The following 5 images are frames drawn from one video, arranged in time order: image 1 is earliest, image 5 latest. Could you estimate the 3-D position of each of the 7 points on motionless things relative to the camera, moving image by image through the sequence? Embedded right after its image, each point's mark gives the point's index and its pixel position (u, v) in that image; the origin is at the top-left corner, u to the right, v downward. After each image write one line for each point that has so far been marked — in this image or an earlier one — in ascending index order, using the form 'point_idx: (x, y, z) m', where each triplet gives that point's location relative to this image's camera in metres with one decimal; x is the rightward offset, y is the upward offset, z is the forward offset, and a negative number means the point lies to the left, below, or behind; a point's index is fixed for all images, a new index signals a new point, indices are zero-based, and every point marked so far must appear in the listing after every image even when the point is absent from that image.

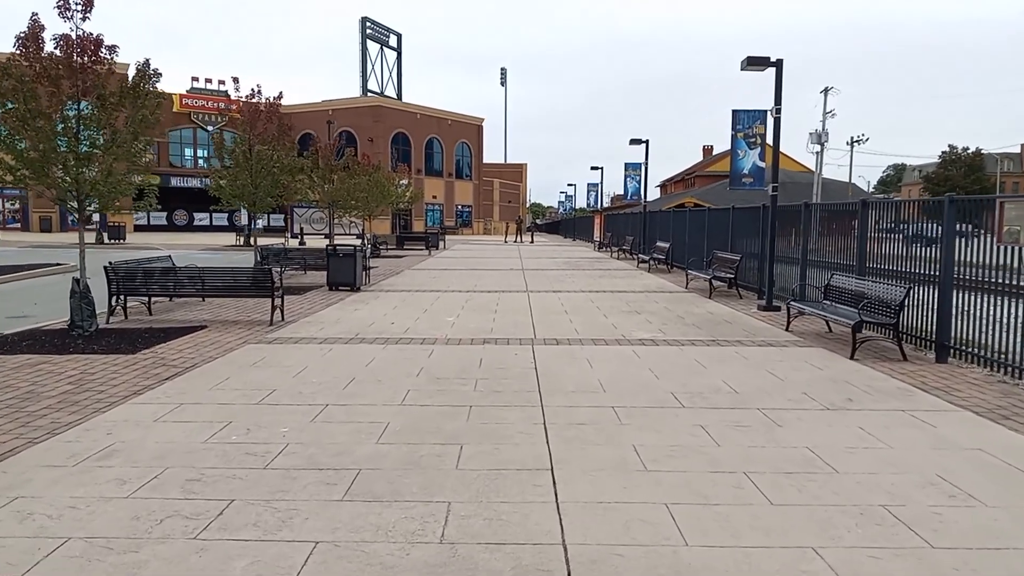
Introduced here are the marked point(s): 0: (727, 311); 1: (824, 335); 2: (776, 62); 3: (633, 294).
0: (+3.3, -0.4, +12.3) m
1: (+4.0, -0.6, +10.1) m
2: (+4.1, +3.5, +12.4) m
3: (+2.3, -0.1, +15.0) m
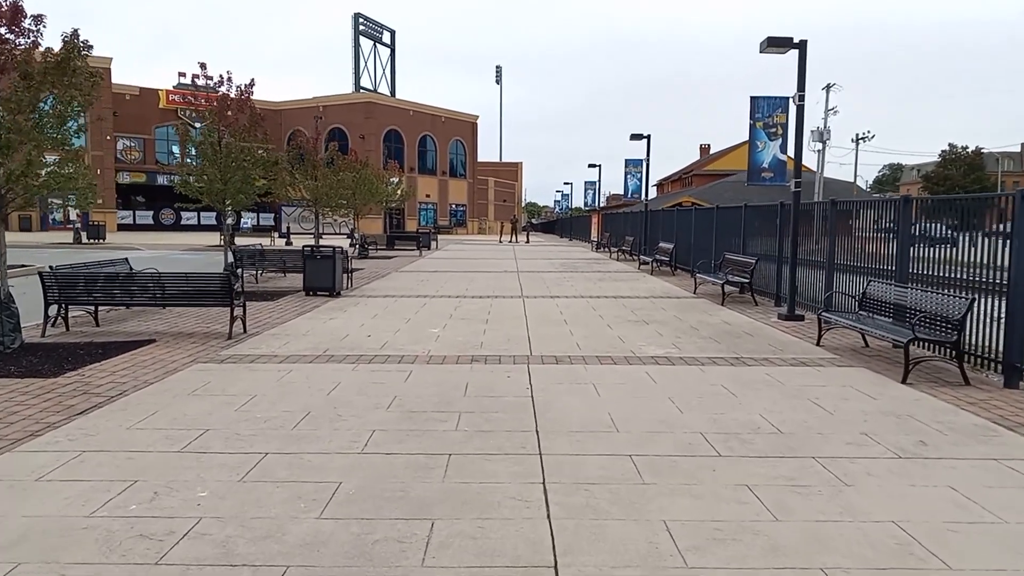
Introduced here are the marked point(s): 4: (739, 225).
0: (+3.2, -0.5, +11.0) m
1: (+3.9, -0.7, +8.8) m
2: (+4.1, +3.4, +11.2) m
3: (+2.2, -0.2, +13.7) m
4: (+4.8, +1.3, +16.6) m
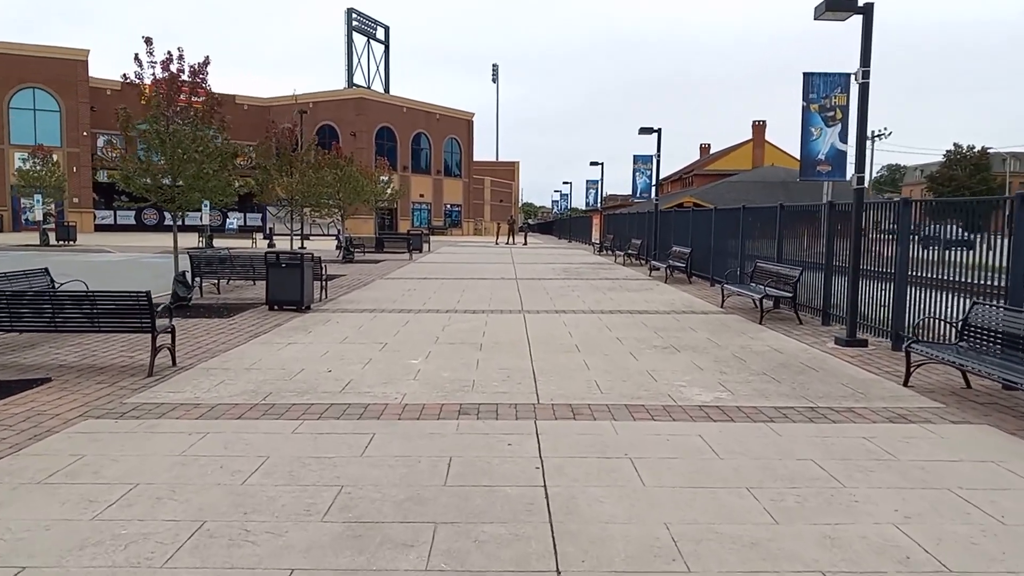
0: (+3.2, -0.7, +9.0) m
1: (+3.9, -0.9, +6.8) m
2: (+4.1, +3.2, +9.1) m
3: (+2.1, -0.4, +11.6) m
4: (+4.7, +1.1, +14.5) m
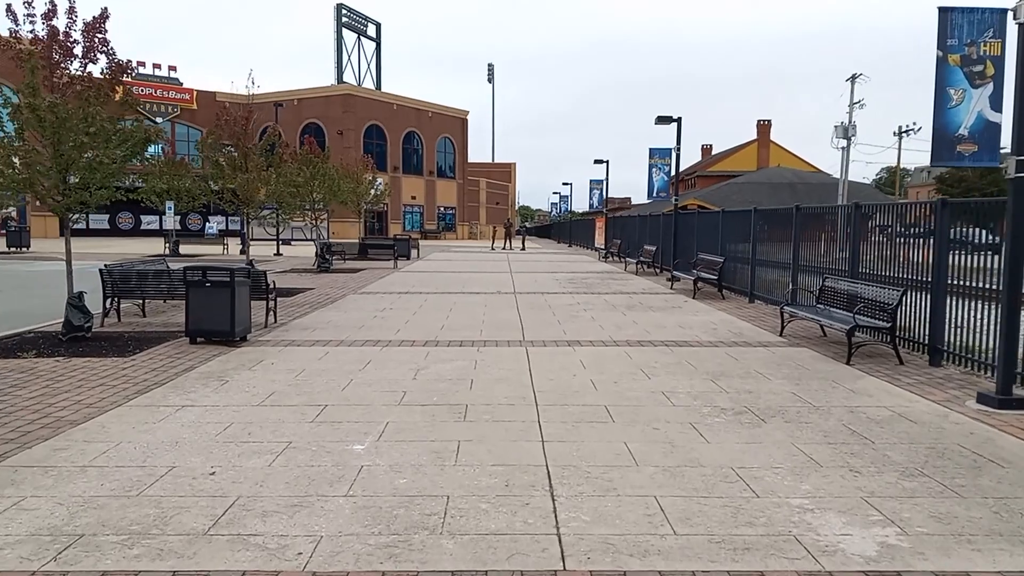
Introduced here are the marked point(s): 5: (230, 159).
0: (+3.2, -1.0, +6.0) m
1: (+3.9, -1.2, +3.8) m
2: (+4.0, +3.0, +6.2) m
3: (+2.1, -0.7, +8.7) m
4: (+4.7, +0.8, +11.6) m
5: (-6.1, +2.8, +17.1) m
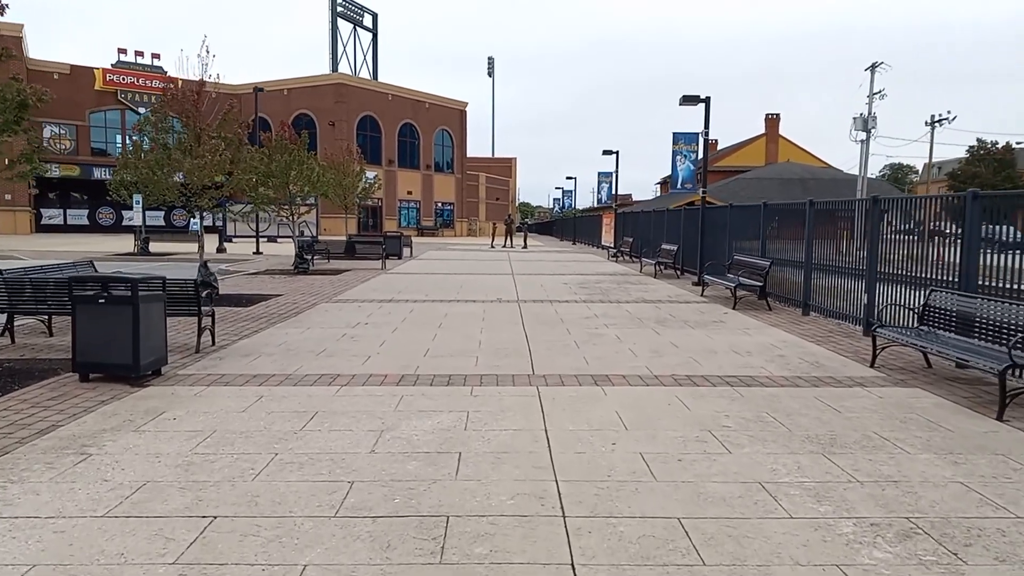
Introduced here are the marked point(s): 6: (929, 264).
0: (+3.3, -1.1, +3.5) m
1: (+4.0, -1.4, +1.3) m
2: (+4.1, +2.8, +3.7) m
3: (+2.2, -0.9, +6.2) m
4: (+4.8, +0.7, +9.1) m
5: (-6.0, +2.7, +14.6) m
6: (+4.7, +0.3, +8.9) m
